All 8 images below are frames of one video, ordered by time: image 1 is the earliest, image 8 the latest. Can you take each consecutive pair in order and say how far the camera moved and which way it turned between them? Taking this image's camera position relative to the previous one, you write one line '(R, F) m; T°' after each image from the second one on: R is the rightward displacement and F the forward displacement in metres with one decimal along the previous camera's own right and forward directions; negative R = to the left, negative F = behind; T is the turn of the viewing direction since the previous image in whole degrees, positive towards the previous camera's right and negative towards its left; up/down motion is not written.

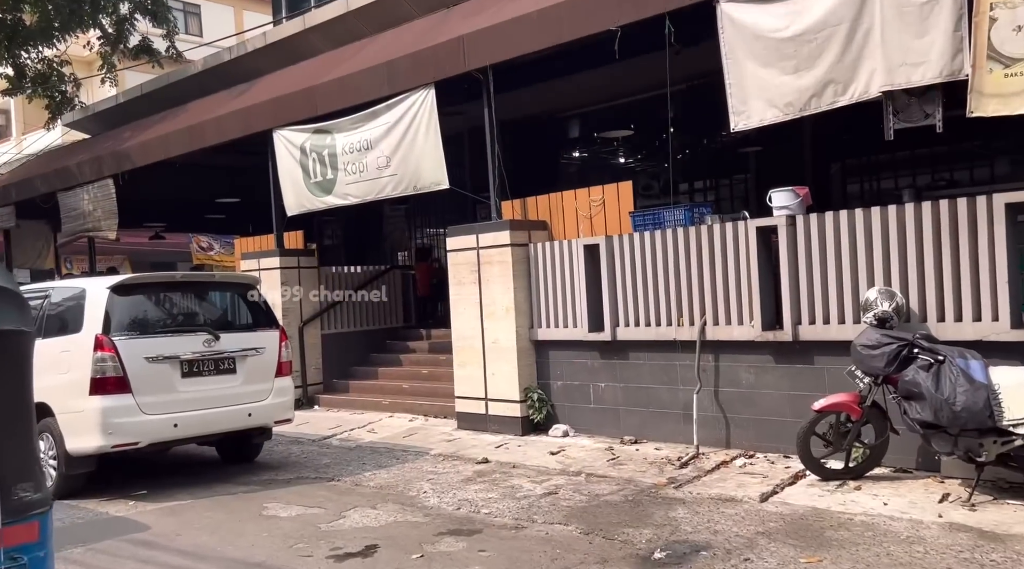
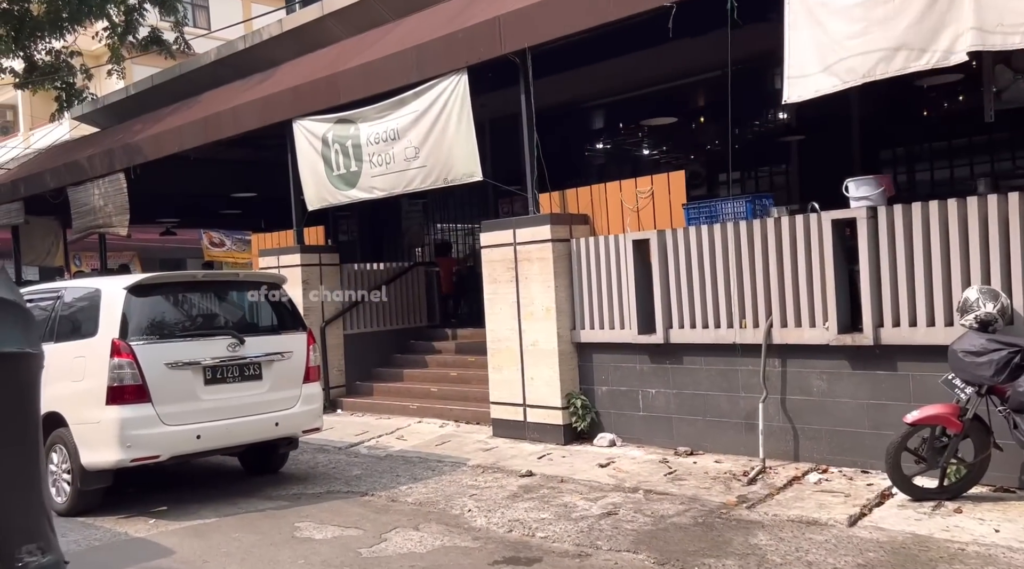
(-0.3, +0.5) m; 0°
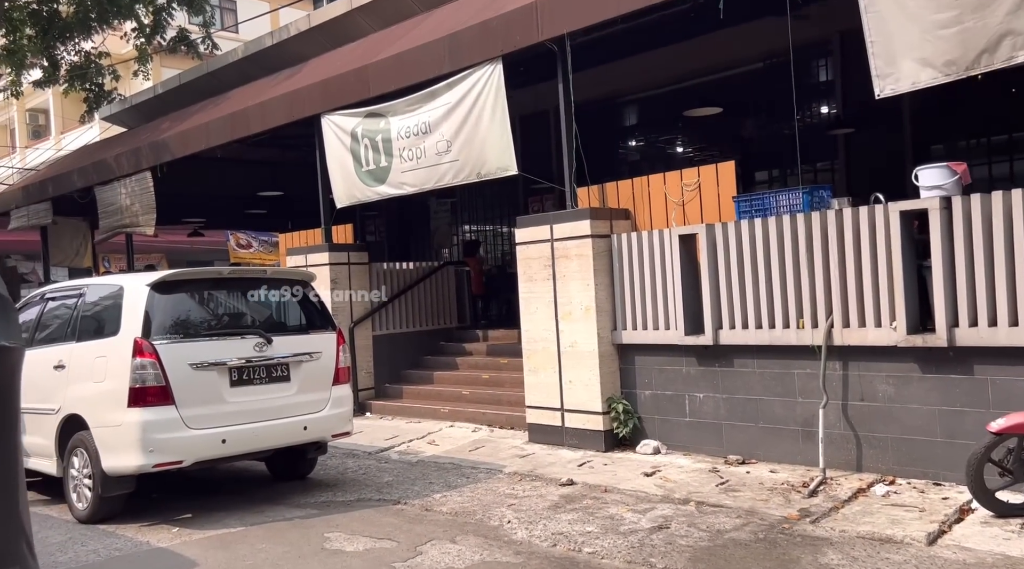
(-0.1, +0.4) m; -2°
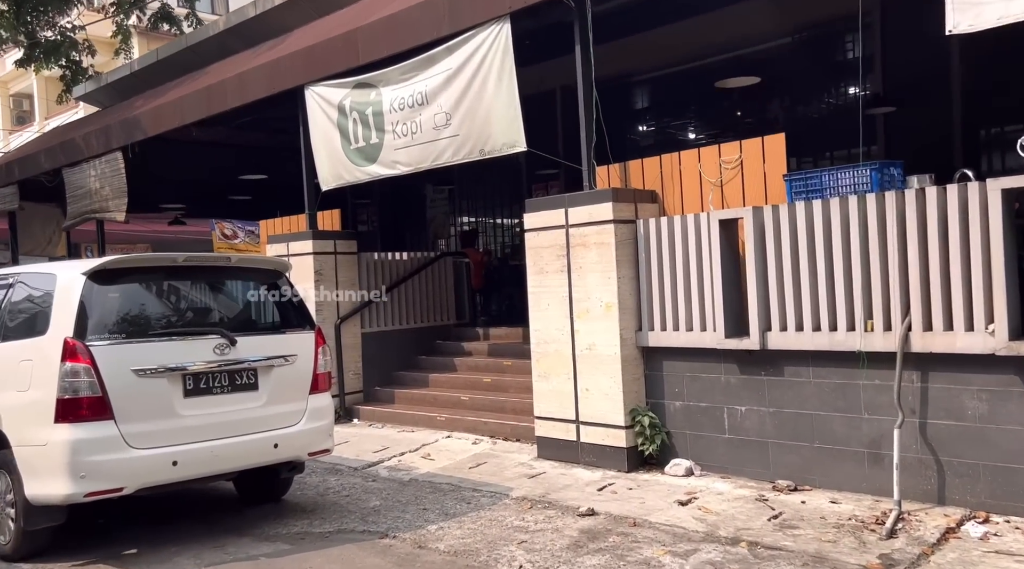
(-0.1, +1.0) m; 0°
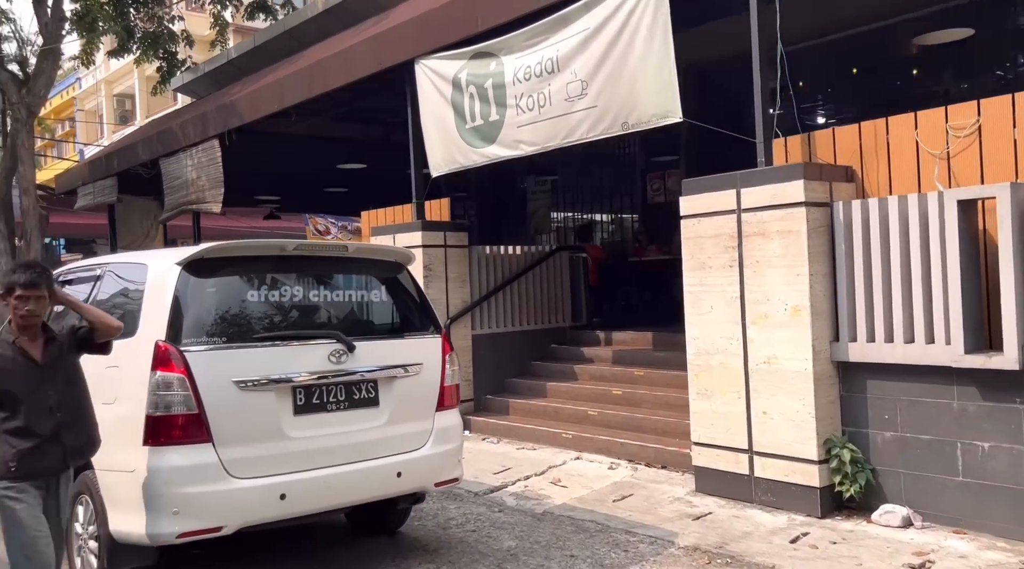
(-0.5, +1.0) m; -6°
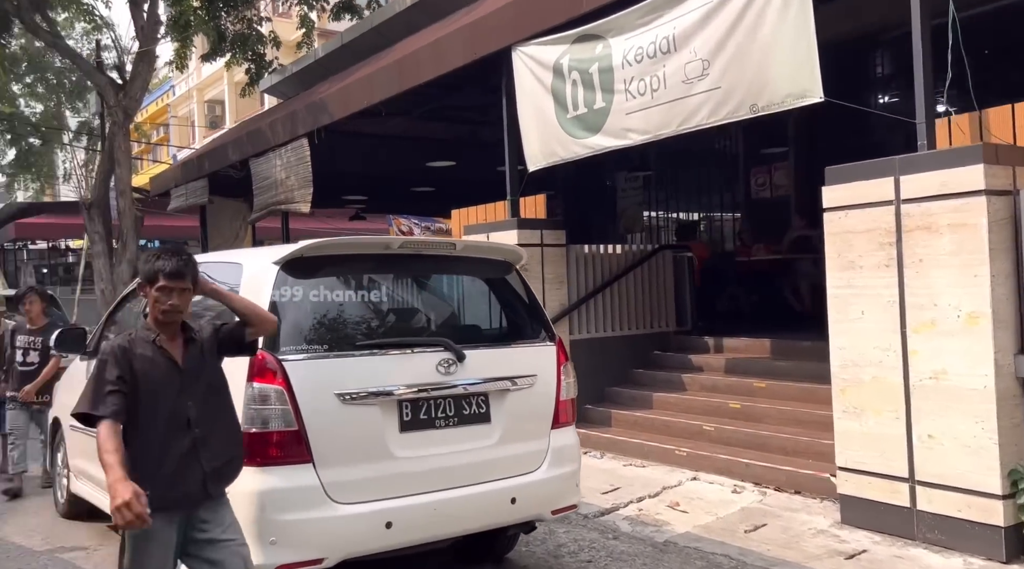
(-0.2, +0.6) m; -5°
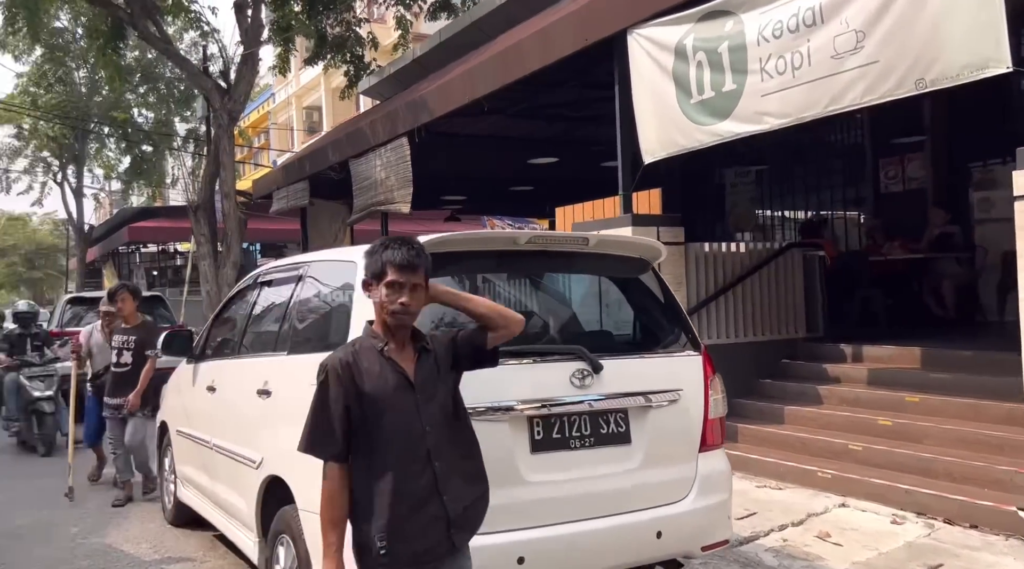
(-0.2, +0.5) m; -6°
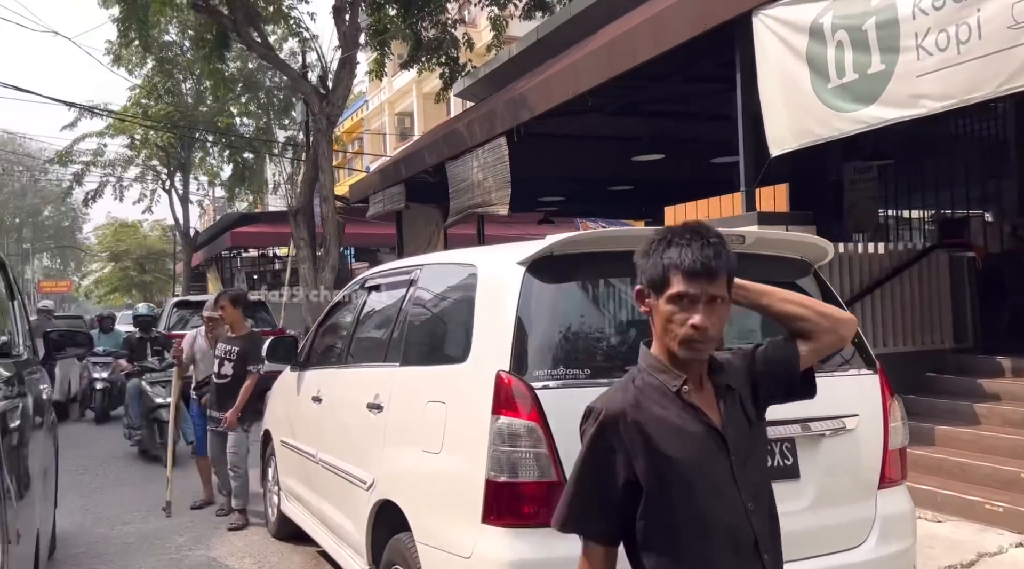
(-0.2, +0.4) m; -6°
